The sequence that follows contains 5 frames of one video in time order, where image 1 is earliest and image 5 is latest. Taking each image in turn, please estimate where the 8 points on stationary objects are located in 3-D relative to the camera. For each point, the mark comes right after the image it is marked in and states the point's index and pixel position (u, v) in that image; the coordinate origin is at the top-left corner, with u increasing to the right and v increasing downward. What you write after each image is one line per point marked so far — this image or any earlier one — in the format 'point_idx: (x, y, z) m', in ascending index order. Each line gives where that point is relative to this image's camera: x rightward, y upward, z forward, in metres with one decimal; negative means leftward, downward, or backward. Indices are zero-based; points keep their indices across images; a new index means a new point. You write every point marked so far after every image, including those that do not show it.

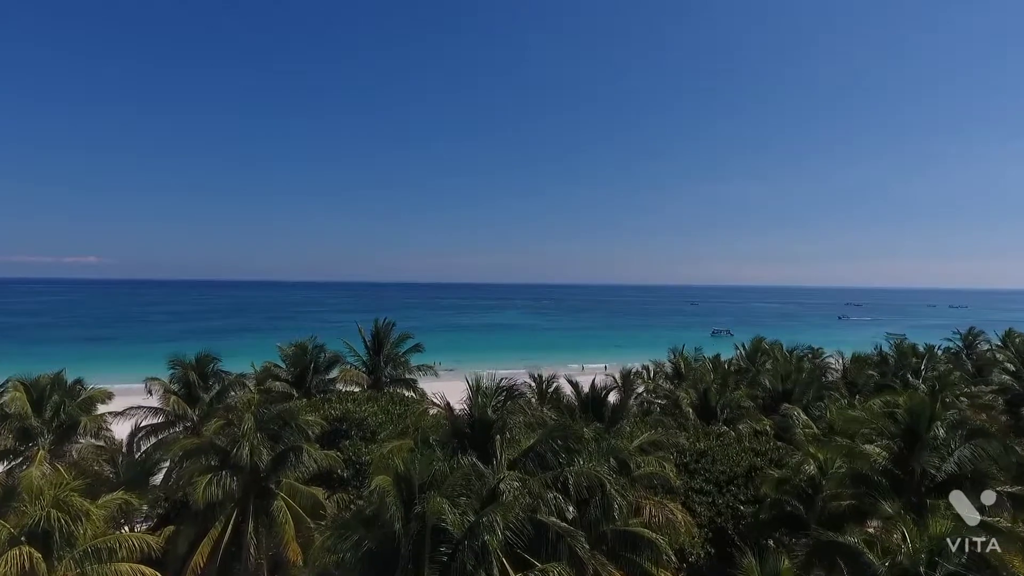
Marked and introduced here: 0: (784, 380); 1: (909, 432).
0: (+9.8, -3.3, +16.7) m
1: (+8.8, -3.2, +10.2) m
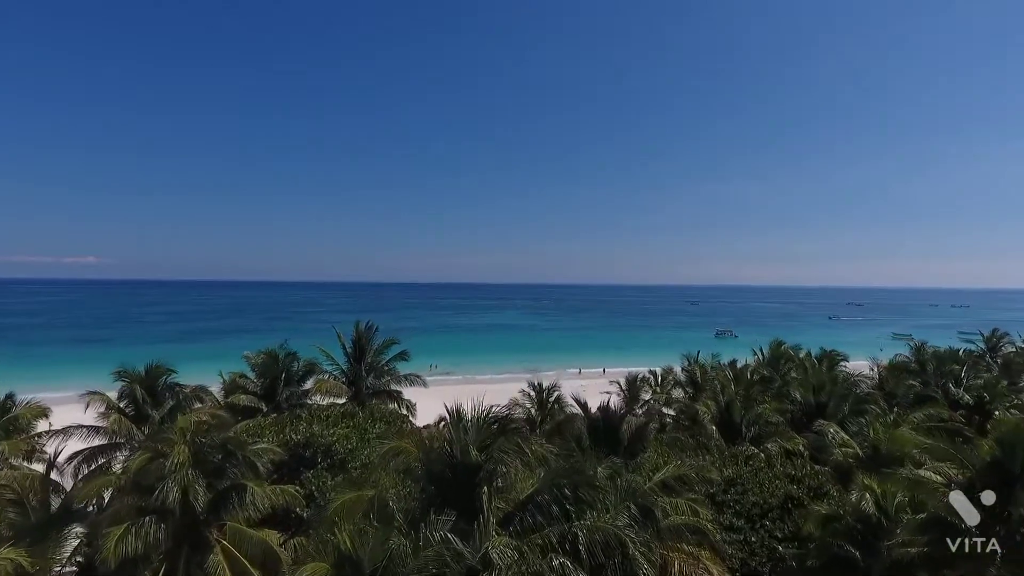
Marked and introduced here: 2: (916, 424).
0: (+9.7, -3.3, +14.8) m
1: (+8.7, -3.2, +8.3) m
2: (+12.1, -4.0, +14.0) m
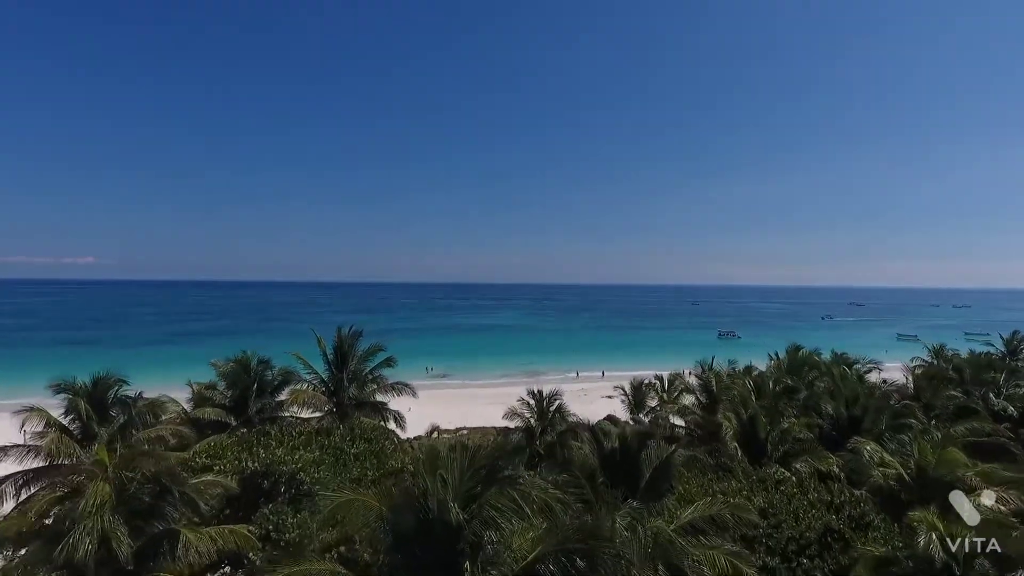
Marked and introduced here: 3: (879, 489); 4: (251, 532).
0: (+9.6, -3.3, +13.3) m
1: (+8.6, -3.2, +6.8) m
2: (+12.1, -4.0, +12.5) m
3: (+8.7, -4.8, +11.1) m
4: (-4.4, -4.1, +7.8) m
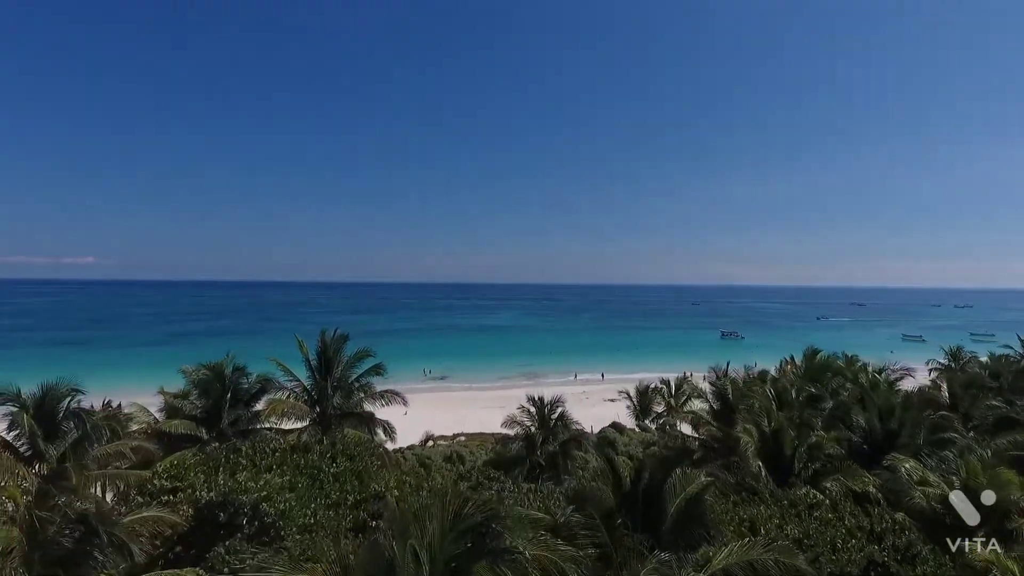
0: (+9.6, -3.3, +12.1) m
1: (+8.6, -3.2, +5.6) m
2: (+12.0, -4.0, +11.3) m
3: (+8.7, -4.8, +9.9) m
4: (-4.4, -4.1, +6.6) m
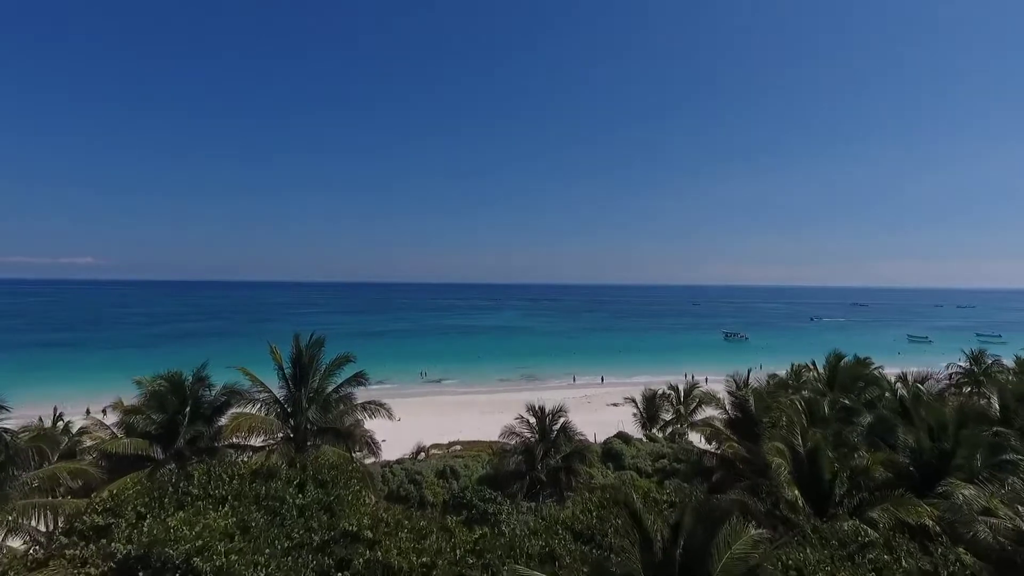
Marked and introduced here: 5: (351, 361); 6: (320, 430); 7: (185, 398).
0: (+9.5, -3.3, +10.6) m
1: (+8.5, -3.2, +4.1) m
2: (+12.0, -4.0, +9.8) m
3: (+8.7, -4.8, +8.4) m
4: (-4.4, -4.1, +5.1) m
5: (-4.5, -2.1, +13.3) m
6: (-5.0, -3.7, +12.1) m
7: (-7.7, -2.6, +11.1) m
